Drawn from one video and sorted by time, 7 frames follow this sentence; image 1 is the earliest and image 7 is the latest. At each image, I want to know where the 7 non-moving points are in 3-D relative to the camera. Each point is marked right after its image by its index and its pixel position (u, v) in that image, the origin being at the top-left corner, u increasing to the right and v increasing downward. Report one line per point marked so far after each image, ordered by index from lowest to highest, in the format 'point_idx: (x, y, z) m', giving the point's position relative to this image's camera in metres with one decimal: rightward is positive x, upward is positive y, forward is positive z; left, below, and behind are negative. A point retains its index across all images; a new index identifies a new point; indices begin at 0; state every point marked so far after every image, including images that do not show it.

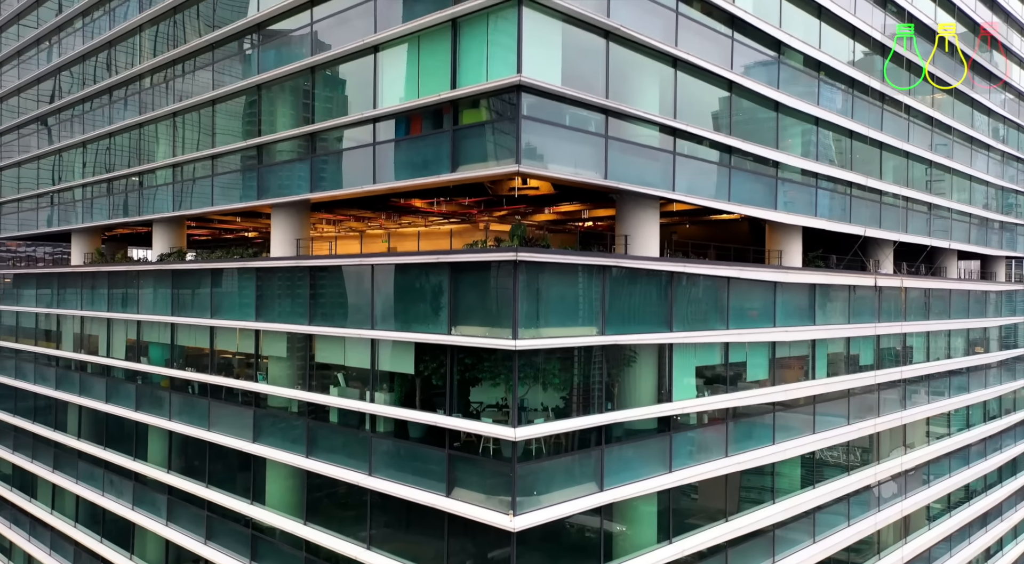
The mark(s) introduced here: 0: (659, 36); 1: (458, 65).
0: (+3.0, +5.0, +16.2) m
1: (-1.0, +3.8, +14.6) m
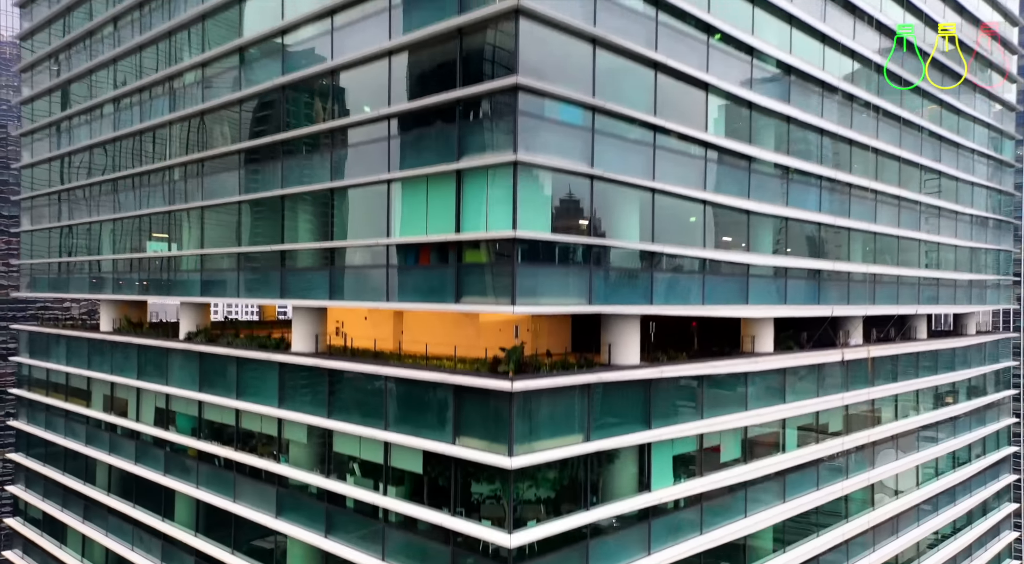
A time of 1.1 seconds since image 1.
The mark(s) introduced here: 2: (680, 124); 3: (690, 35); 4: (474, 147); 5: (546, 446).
0: (+2.9, +2.5, +18.3) m
1: (-1.0, +1.4, +16.7) m
2: (+4.1, +3.8, +19.3) m
3: (+4.4, +6.0, +19.7) m
4: (-0.7, +2.7, +16.5) m
5: (+0.7, -3.4, +16.5) m
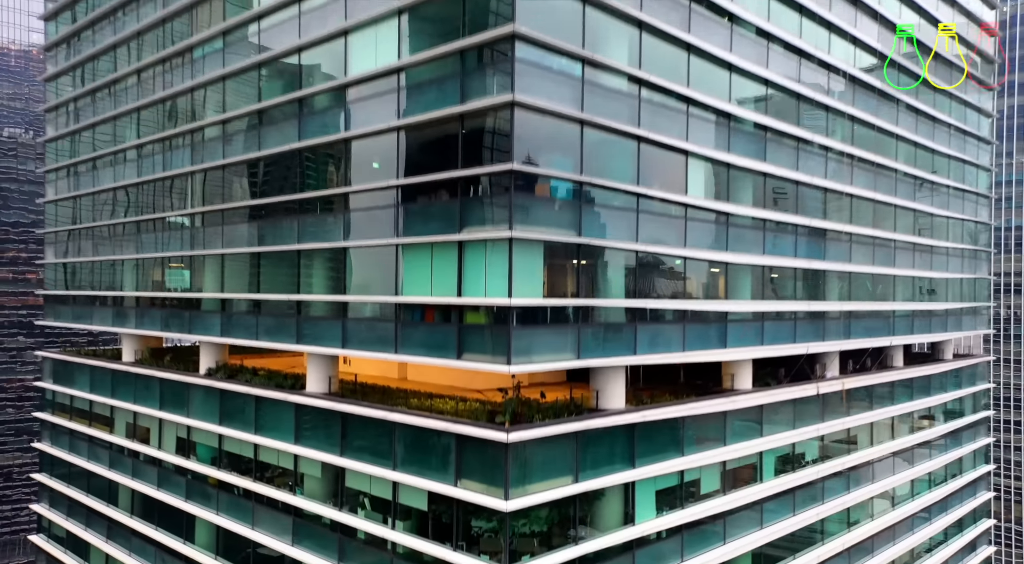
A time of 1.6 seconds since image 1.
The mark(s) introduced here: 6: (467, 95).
0: (+2.8, +1.2, +20.2) m
1: (-1.1, +0.1, +18.5) m
2: (+4.0, +2.5, +21.2) m
3: (+4.3, +4.7, +21.6) m
4: (-0.8, +1.4, +18.4) m
5: (+0.6, -4.8, +18.4) m
6: (-1.0, +4.3, +18.6) m
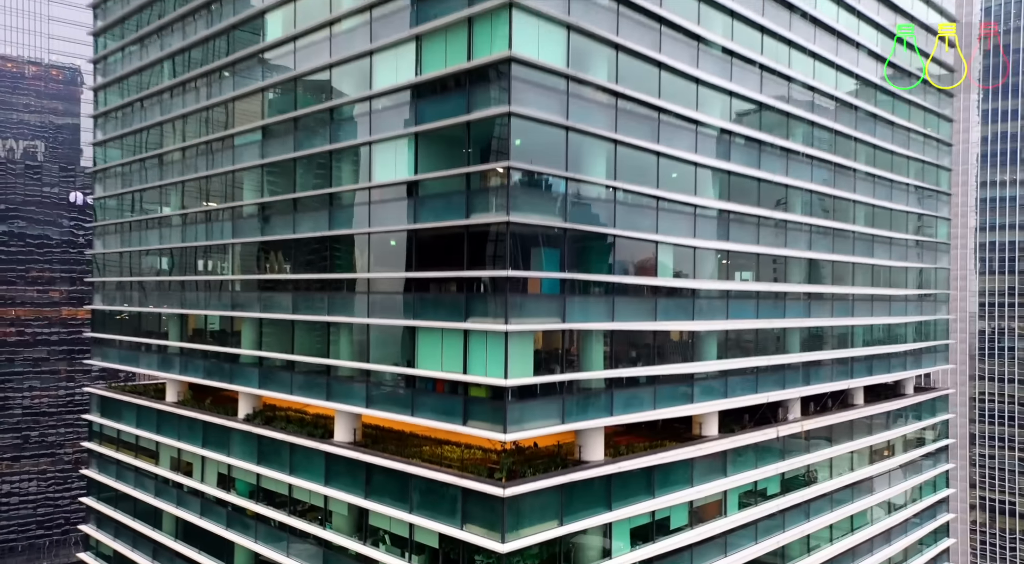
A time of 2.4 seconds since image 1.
0: (+2.7, -1.1, +24.2) m
1: (-1.3, -2.2, +22.5) m
2: (+3.9, +0.2, +25.1) m
3: (+4.2, +2.4, +25.5) m
4: (-1.0, -0.9, +22.4) m
5: (+0.5, -7.0, +22.4) m
6: (-1.1, +2.0, +22.6) m
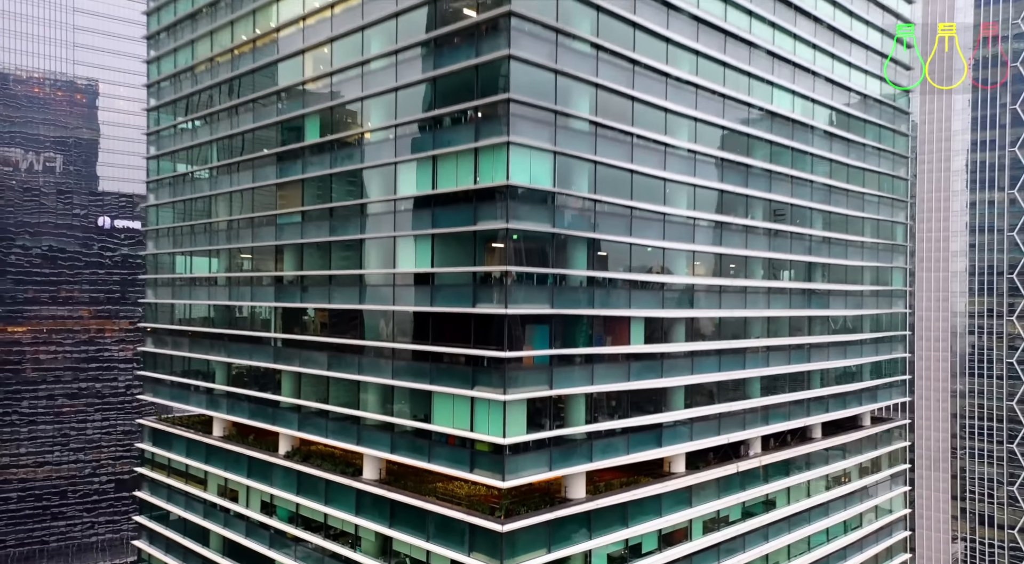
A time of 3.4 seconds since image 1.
0: (+2.7, -3.7, +29.6) m
1: (-1.3, -4.8, +28.0) m
2: (+3.8, -2.4, +30.6) m
3: (+4.2, -0.2, +31.0) m
4: (-1.0, -3.5, +27.8) m
5: (+0.4, -9.7, +27.8) m
6: (-1.2, -0.6, +28.1) m
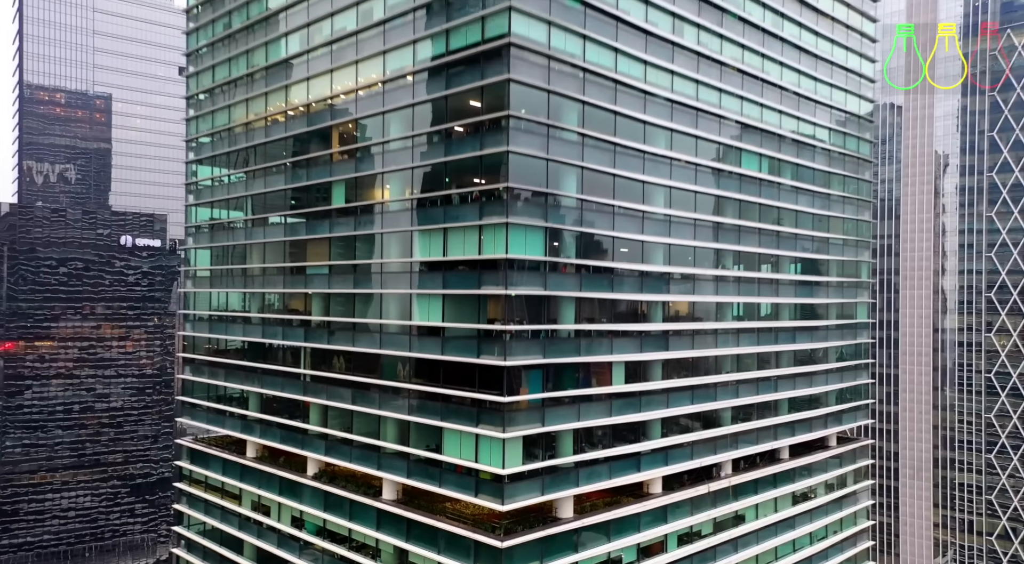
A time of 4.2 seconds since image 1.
0: (+2.6, -6.0, +34.8) m
1: (-1.4, -7.1, +33.2) m
2: (+3.8, -4.7, +35.7) m
3: (+4.1, -2.5, +36.1) m
4: (-1.1, -5.8, +33.0) m
5: (+0.3, -11.9, +33.0) m
6: (-1.3, -2.9, +33.3) m
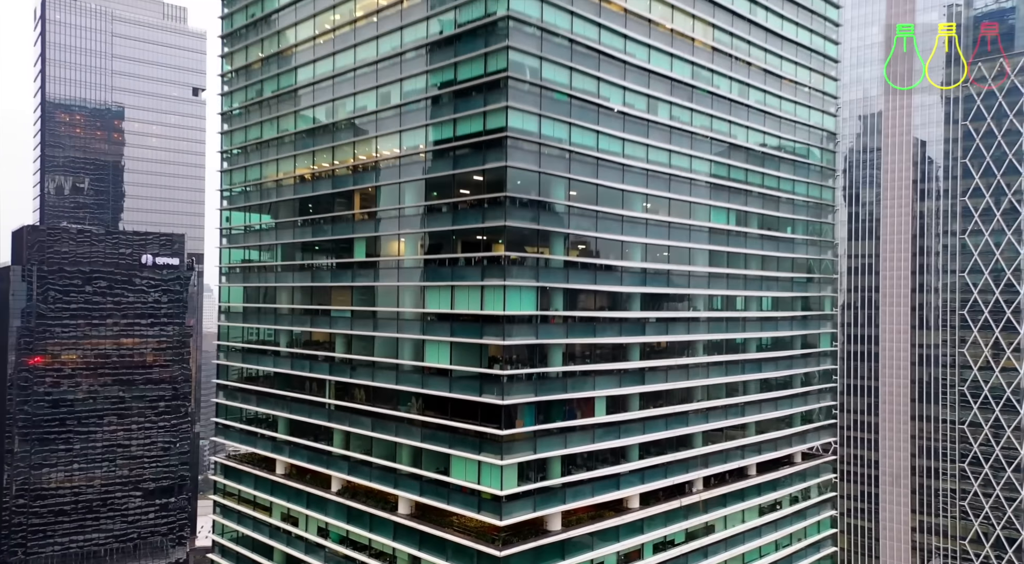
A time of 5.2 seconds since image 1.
0: (+2.4, -8.5, +40.9) m
1: (-1.6, -9.6, +39.4) m
2: (+3.6, -7.2, +41.9) m
3: (+4.0, -5.0, +42.3) m
4: (-1.3, -8.3, +39.2) m
5: (+0.2, -14.4, +39.2) m
6: (-1.5, -5.4, +39.5) m
